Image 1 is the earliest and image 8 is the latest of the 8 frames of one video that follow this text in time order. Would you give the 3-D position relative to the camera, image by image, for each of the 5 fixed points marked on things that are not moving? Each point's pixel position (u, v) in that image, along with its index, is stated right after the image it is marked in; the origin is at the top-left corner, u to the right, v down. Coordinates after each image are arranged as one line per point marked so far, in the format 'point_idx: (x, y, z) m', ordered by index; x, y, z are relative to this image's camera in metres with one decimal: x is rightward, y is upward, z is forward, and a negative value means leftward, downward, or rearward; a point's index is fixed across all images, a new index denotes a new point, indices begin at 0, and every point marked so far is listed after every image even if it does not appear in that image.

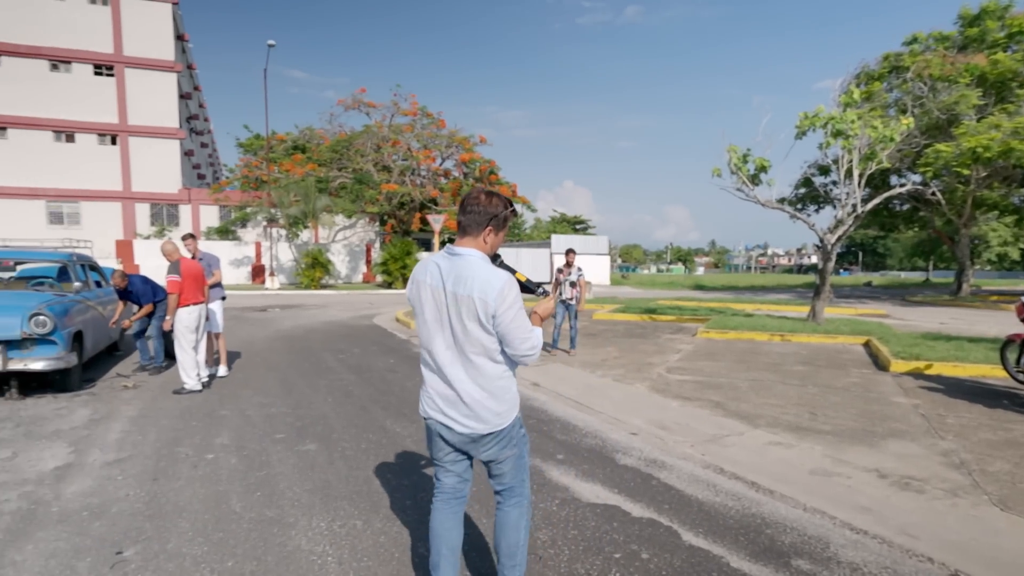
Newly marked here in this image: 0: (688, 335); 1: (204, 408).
0: (+3.5, -0.9, +13.2) m
1: (-3.0, -1.2, +6.5) m
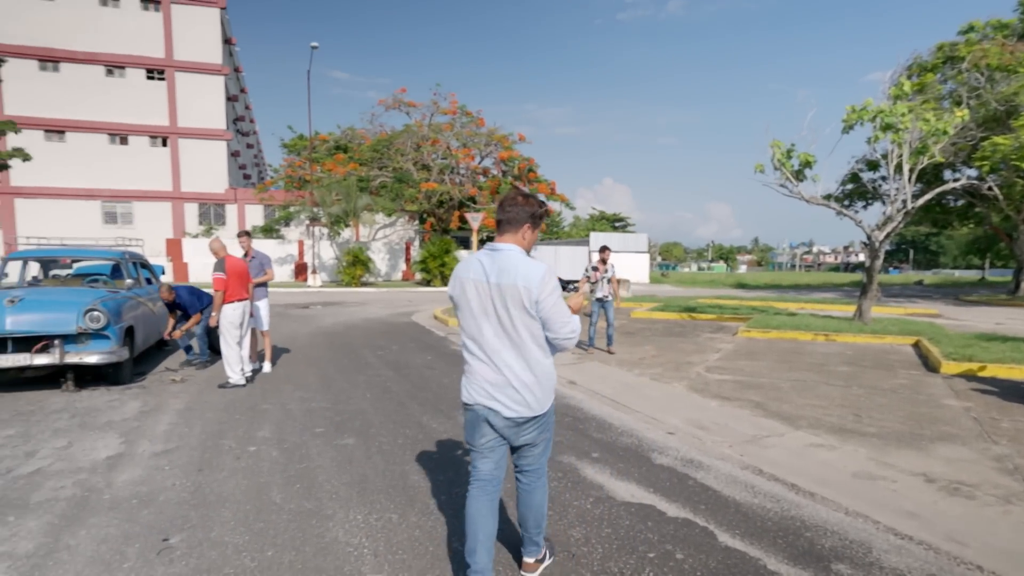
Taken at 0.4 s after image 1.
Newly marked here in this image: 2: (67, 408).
0: (+4.3, -0.9, +13.0) m
1: (-2.7, -1.1, +6.6) m
2: (-4.2, -1.1, +6.2) m
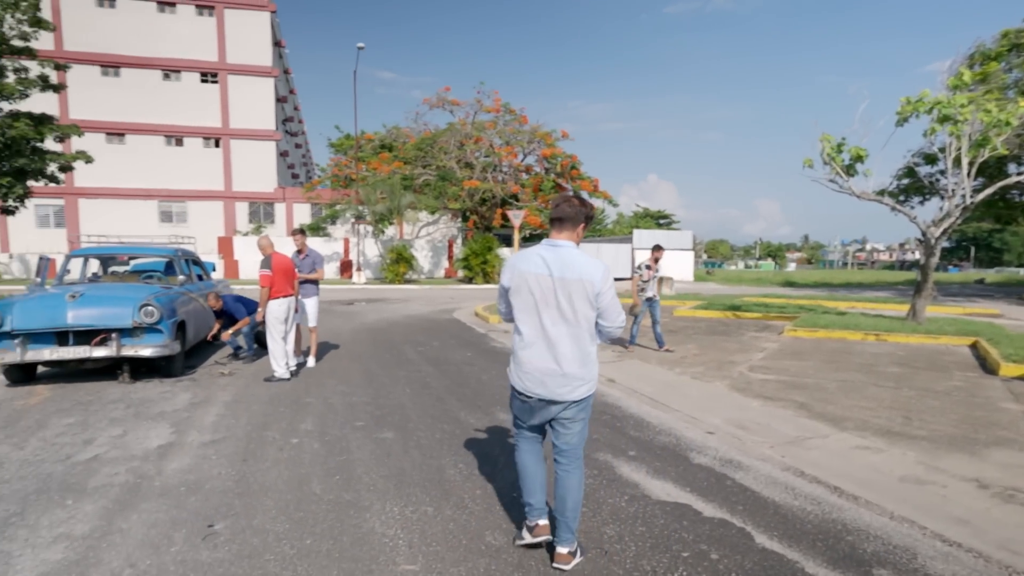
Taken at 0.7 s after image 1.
0: (+5.1, -0.9, +12.7) m
1: (-2.3, -1.1, +6.8) m
2: (-3.9, -1.1, +6.5) m
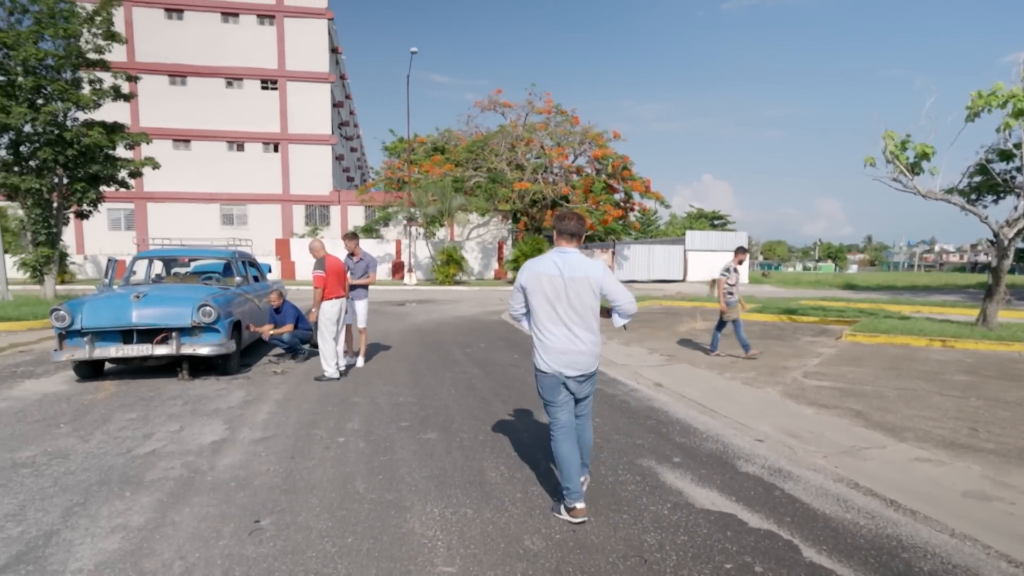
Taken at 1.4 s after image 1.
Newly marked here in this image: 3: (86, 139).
0: (+6.0, -0.9, +12.2) m
1: (-1.8, -1.1, +7.0) m
2: (-3.4, -1.1, +6.8) m
3: (-10.5, +3.6, +16.2) m
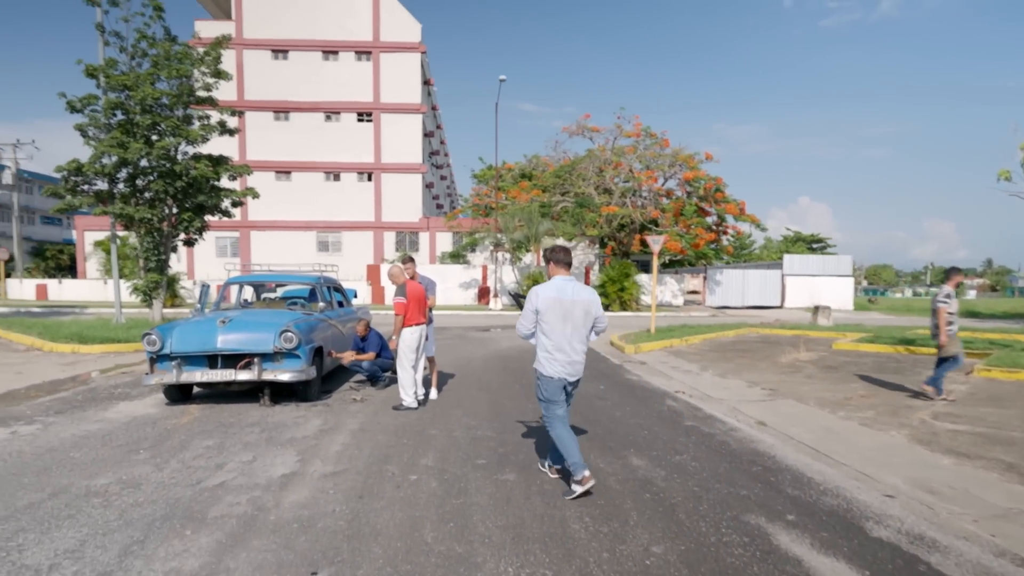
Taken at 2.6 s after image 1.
0: (+7.5, -1.4, +10.9) m
1: (-1.0, -1.4, +6.7) m
2: (-2.6, -1.4, +6.7) m
3: (-8.3, +3.0, +17.1) m
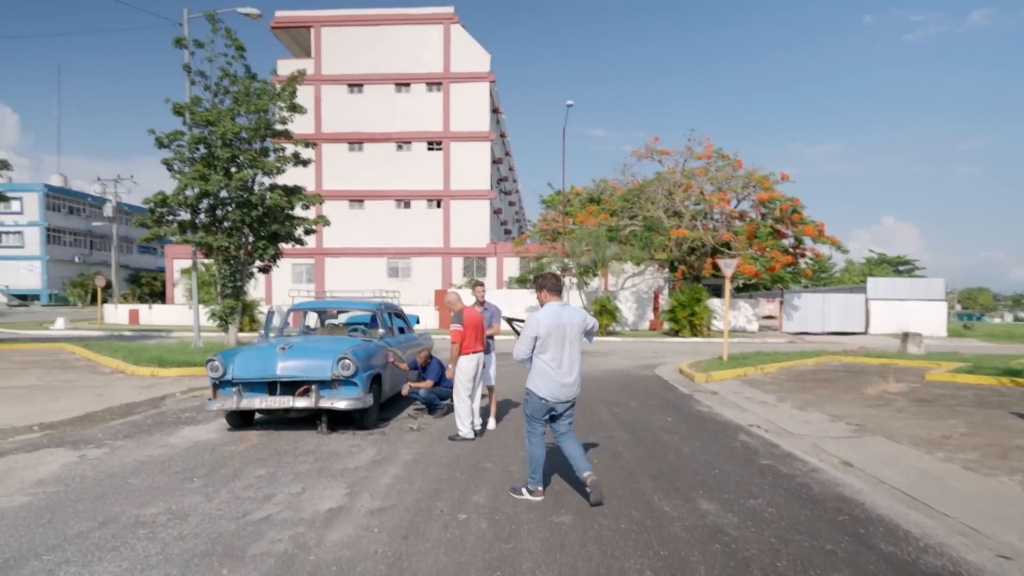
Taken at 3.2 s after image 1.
0: (+8.4, -1.8, +9.7) m
1: (-0.4, -1.7, +6.4) m
2: (-2.0, -1.6, +6.6) m
3: (-6.6, +2.3, +17.7) m
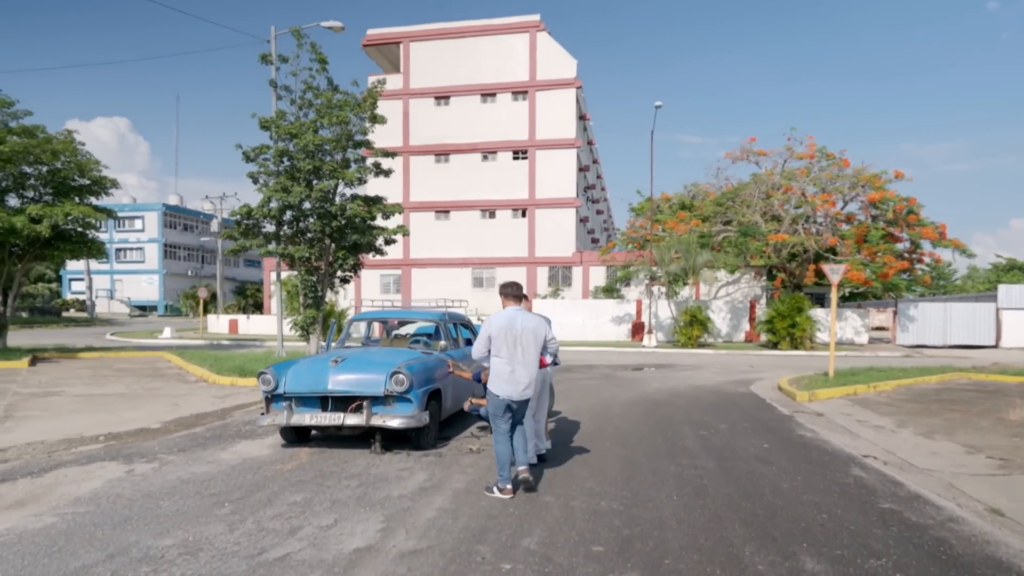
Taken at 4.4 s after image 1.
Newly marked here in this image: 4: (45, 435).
0: (+9.3, -1.9, +7.7) m
1: (+0.2, -1.7, +5.6) m
2: (-1.4, -1.7, +6.0) m
3: (-4.4, +2.1, +17.8) m
4: (-5.8, -1.8, +8.1) m
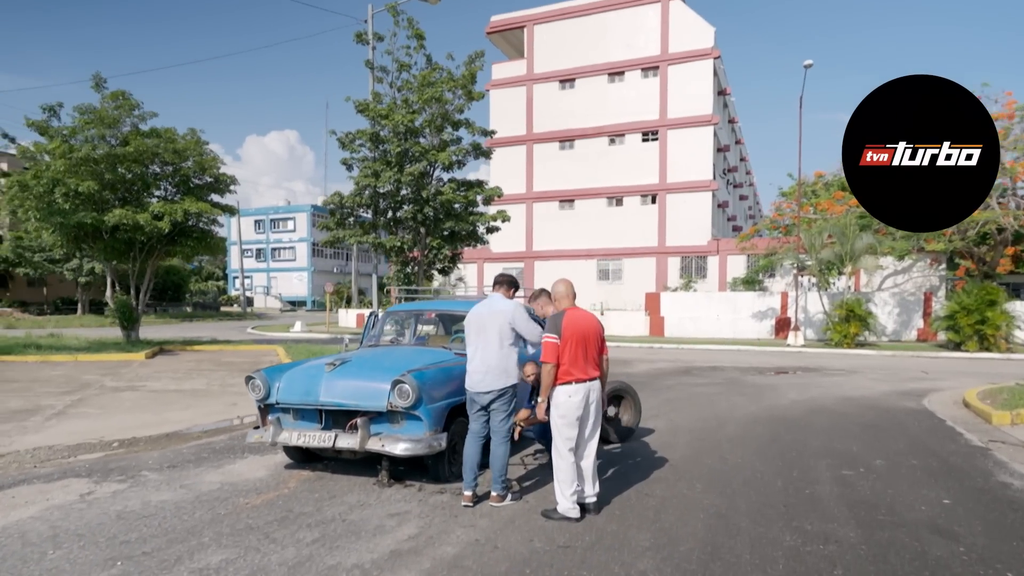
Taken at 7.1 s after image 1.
0: (+9.6, -1.6, +3.8) m
1: (+0.2, -1.6, +3.7) m
2: (-1.2, -1.6, +4.5) m
3: (-1.7, +2.3, +16.5) m
4: (-5.1, -1.7, +7.4) m
